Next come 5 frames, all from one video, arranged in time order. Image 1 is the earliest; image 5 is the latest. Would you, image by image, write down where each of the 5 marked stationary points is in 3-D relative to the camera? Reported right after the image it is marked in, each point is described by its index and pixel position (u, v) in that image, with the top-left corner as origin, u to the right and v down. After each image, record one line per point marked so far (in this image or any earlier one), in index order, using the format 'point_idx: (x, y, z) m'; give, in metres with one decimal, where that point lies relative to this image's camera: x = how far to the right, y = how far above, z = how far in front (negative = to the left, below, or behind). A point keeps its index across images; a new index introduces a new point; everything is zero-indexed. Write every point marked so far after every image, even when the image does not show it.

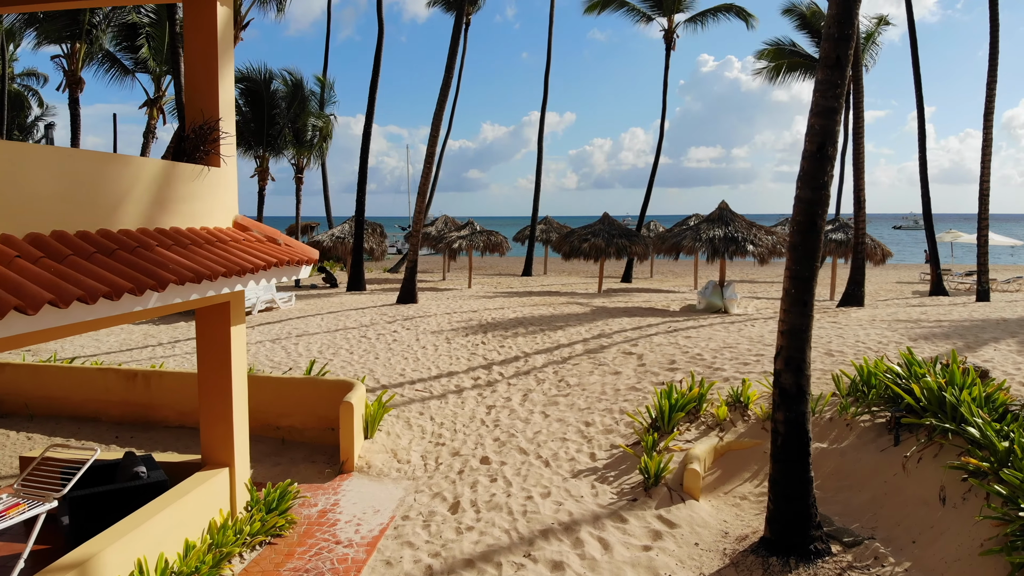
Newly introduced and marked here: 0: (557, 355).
0: (+0.6, -0.9, +7.4) m
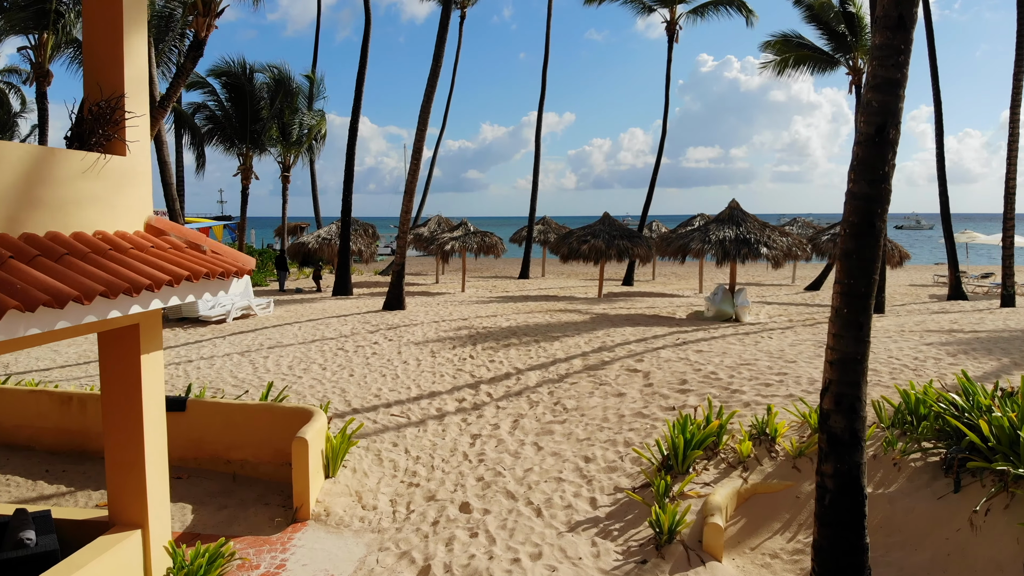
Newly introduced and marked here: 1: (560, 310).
0: (+0.5, -1.0, +6.6) m
1: (+0.9, -0.4, +10.8) m
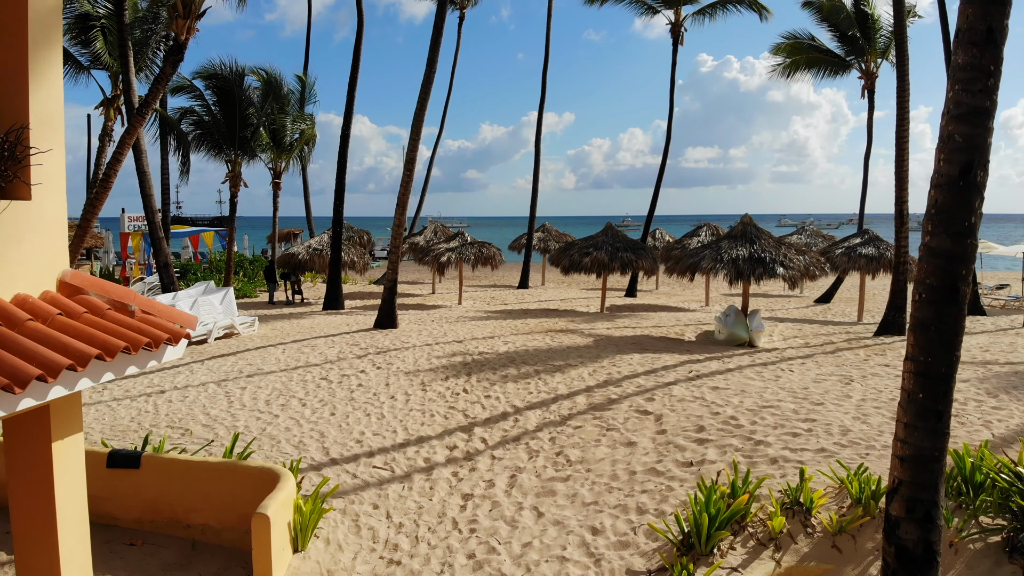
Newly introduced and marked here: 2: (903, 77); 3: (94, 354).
0: (+0.5, -1.3, +6.0) m
1: (+0.9, -0.8, +10.2) m
2: (+6.0, +3.2, +8.6) m
3: (-1.7, -0.3, +2.4) m
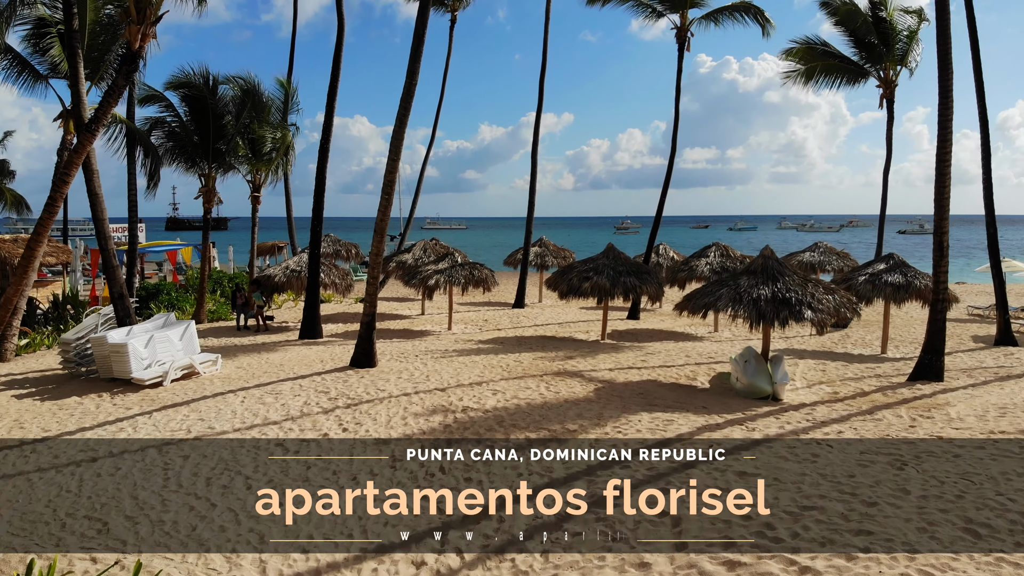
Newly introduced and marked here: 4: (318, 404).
0: (+0.3, -1.9, +5.0) m
1: (+0.7, -1.4, +9.1) m
2: (+5.8, +2.6, +7.6) m
3: (-1.9, -0.9, +1.3) m
4: (-2.7, -1.6, +7.8) m
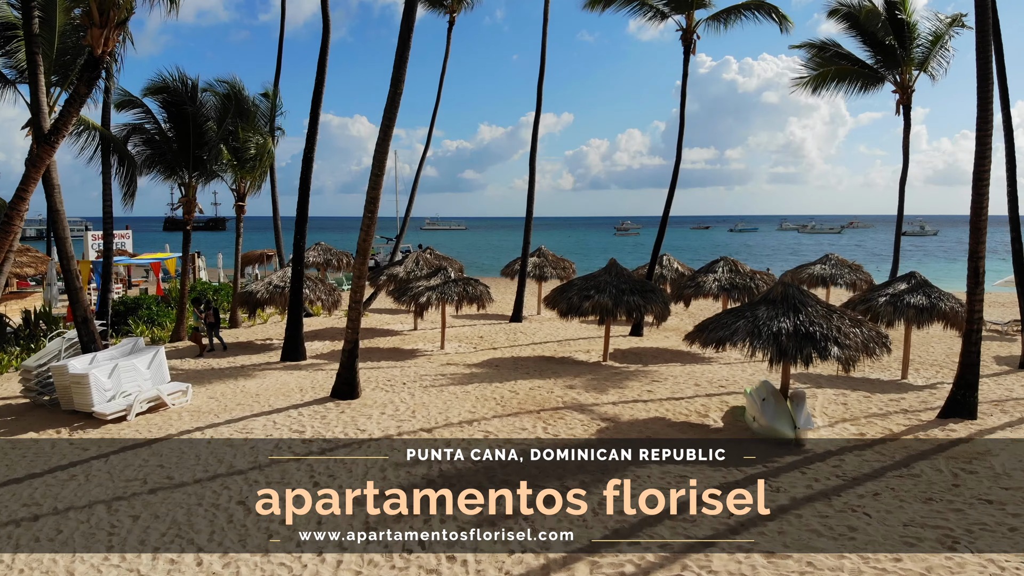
0: (+0.2, -2.3, +4.2) m
1: (+0.6, -1.8, +8.4) m
2: (+5.7, +2.2, +6.9) m
3: (-1.9, -1.3, +0.6) m
4: (-2.8, -2.0, +7.1) m
